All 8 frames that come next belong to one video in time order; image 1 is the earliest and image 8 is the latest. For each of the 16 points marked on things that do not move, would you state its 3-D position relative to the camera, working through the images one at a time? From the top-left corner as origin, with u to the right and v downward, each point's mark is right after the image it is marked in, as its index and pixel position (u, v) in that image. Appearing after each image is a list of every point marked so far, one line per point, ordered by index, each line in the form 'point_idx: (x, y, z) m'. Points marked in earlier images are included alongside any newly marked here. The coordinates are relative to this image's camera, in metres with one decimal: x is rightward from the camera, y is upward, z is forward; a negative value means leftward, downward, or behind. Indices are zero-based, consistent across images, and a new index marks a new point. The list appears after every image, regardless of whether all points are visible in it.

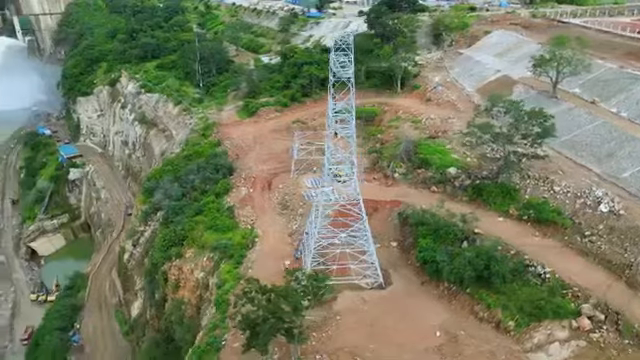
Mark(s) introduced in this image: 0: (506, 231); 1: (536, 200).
0: (+6.8, -1.9, +16.9) m
1: (+8.2, -0.7, +17.5) m
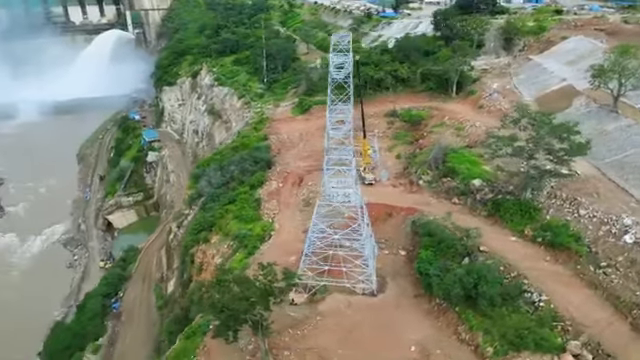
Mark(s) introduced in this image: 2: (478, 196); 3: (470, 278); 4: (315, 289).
0: (+6.6, -2.4, +15.8) m
1: (+8.2, -1.4, +16.1) m
2: (+6.4, -0.7, +18.9) m
3: (+4.5, -3.0, +14.2) m
4: (0.0, -3.7, +16.0) m
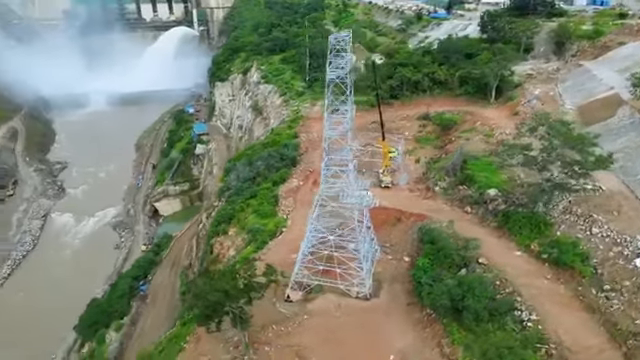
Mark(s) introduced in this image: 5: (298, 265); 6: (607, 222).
0: (+6.3, -2.8, +15.0) m
1: (+8.0, -1.9, +15.1) m
2: (+6.6, -1.0, +18.1) m
3: (+4.0, -3.2, +13.7) m
4: (-0.2, -3.7, +16.1) m
5: (-0.5, -2.9, +16.0) m
6: (+9.4, -1.4, +15.3) m
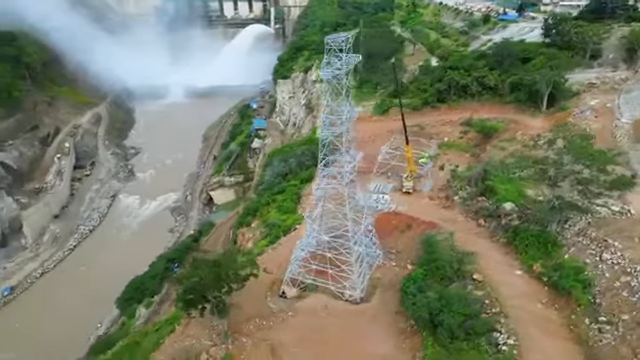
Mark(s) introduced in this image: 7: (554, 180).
0: (+5.8, -3.2, +14.1) m
1: (+7.5, -2.5, +13.9) m
2: (+6.7, -1.5, +17.1) m
3: (+3.3, -3.5, +13.1) m
4: (-0.5, -3.6, +16.2) m
5: (-0.8, -2.9, +16.2) m
6: (+9.0, -2.0, +13.9) m
7: (+9.2, +0.1, +18.2) m
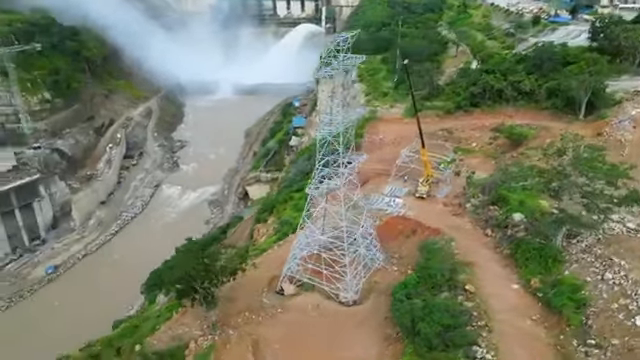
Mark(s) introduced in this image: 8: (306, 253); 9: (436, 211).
0: (+5.3, -3.5, +13.5) m
1: (+7.1, -2.8, +13.2) m
2: (+6.7, -1.8, +16.4) m
3: (+2.8, -3.6, +12.8) m
4: (-0.7, -3.6, +16.3) m
5: (-0.9, -2.8, +16.3) m
6: (+8.6, -2.5, +13.0) m
7: (+9.3, -0.4, +17.3) m
8: (-0.5, -2.6, +16.4) m
9: (+5.0, -1.3, +19.8) m
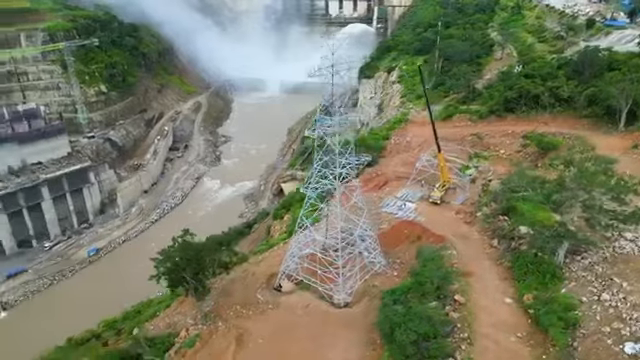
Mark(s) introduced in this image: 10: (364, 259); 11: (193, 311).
0: (+4.8, -3.8, +13.0) m
1: (+6.6, -3.2, +12.5) m
2: (+6.5, -2.1, +15.7) m
3: (+2.2, -3.8, +12.6) m
4: (-0.9, -3.6, +16.4) m
5: (-1.1, -2.8, +16.4) m
6: (+8.0, -2.9, +12.1) m
7: (+9.3, -0.8, +16.3) m
8: (-0.6, -2.5, +16.5) m
9: (+5.2, -1.5, +19.3) m
10: (+1.7, -2.8, +16.5) m
11: (-4.4, -4.5, +16.0) m
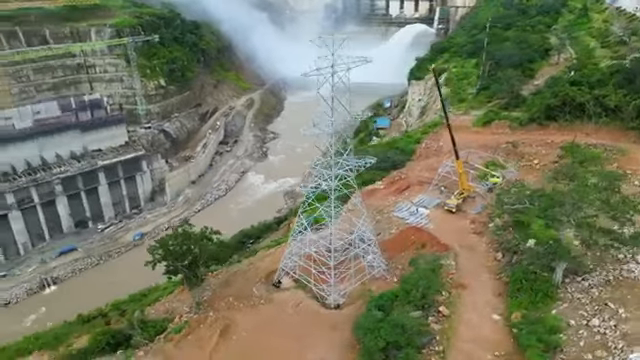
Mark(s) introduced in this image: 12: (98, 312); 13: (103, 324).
0: (+4.2, -4.0, +12.4) m
1: (+5.8, -3.5, +11.7) m
2: (+6.3, -2.5, +14.9) m
3: (+1.5, -3.9, +12.4) m
4: (-1.1, -3.5, +16.5) m
5: (-1.2, -2.7, +16.6) m
6: (+7.3, -3.3, +11.2) m
7: (+9.2, -1.4, +15.1) m
8: (-0.7, -2.5, +16.6) m
9: (+5.5, -1.8, +18.7) m
10: (+1.5, -2.9, +16.4) m
11: (-4.6, -4.2, +16.6) m
12: (-8.7, -5.2, +18.2) m
13: (-7.8, -5.1, +16.6) m
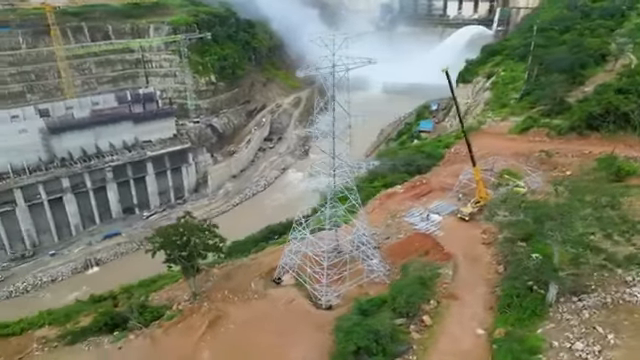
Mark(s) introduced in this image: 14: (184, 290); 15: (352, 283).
0: (+3.5, -4.2, +12.0) m
1: (+5.1, -3.8, +11.1) m
2: (+6.0, -2.8, +14.2) m
3: (+0.9, -3.9, +12.3) m
4: (-1.2, -3.4, +16.7) m
5: (-1.3, -2.6, +16.7) m
6: (+6.5, -3.7, +10.4) m
7: (+9.0, -1.8, +14.1) m
8: (-0.8, -2.5, +16.7) m
9: (+5.7, -2.1, +18.1) m
10: (+1.4, -3.0, +16.2) m
11: (-4.7, -4.0, +17.1) m
12: (-8.6, -4.7, +19.2) m
13: (-7.9, -4.7, +17.5) m
14: (-5.0, -4.1, +17.1) m
15: (+1.1, -3.5, +16.0) m
